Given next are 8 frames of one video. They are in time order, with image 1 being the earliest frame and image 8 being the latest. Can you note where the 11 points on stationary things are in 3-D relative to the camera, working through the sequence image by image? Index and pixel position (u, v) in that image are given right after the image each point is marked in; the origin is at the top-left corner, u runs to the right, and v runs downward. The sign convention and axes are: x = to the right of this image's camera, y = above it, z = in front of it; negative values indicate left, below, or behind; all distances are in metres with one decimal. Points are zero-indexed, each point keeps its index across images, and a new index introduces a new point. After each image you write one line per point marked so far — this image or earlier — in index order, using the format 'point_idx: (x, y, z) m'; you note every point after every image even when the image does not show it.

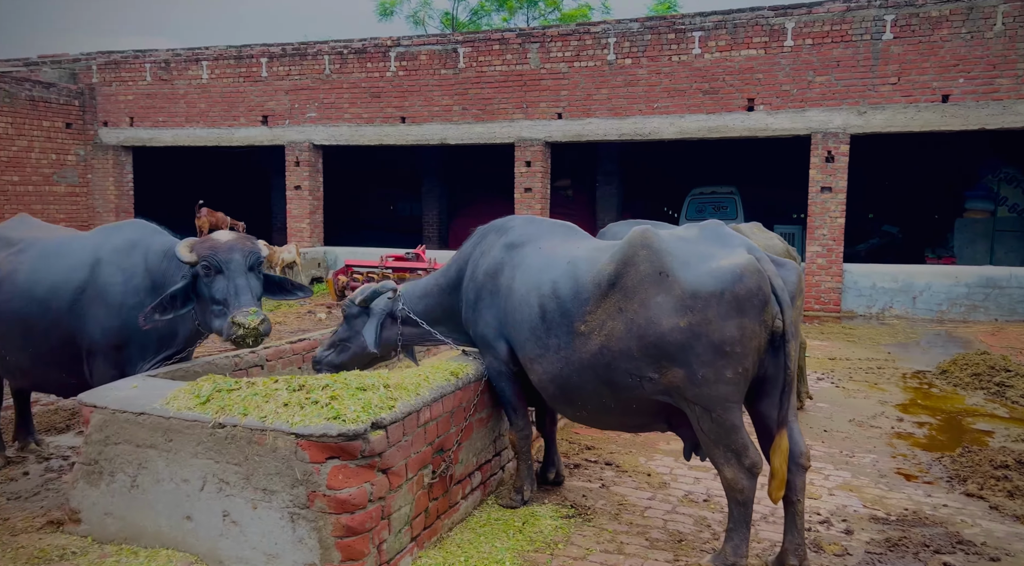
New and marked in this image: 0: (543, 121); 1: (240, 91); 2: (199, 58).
0: (+0.5, +2.9, +12.8) m
1: (-5.7, +4.0, +14.9) m
2: (-6.7, +4.7, +15.0) m
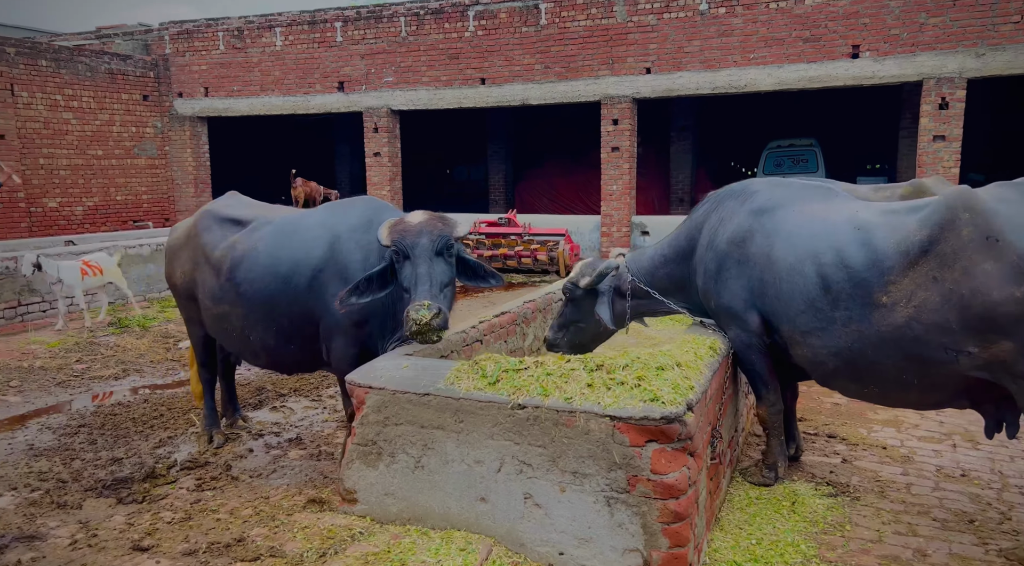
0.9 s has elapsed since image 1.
0: (+2.0, +3.6, +12.4) m
1: (-4.1, +4.7, +14.9) m
2: (-5.1, +5.3, +15.0) m
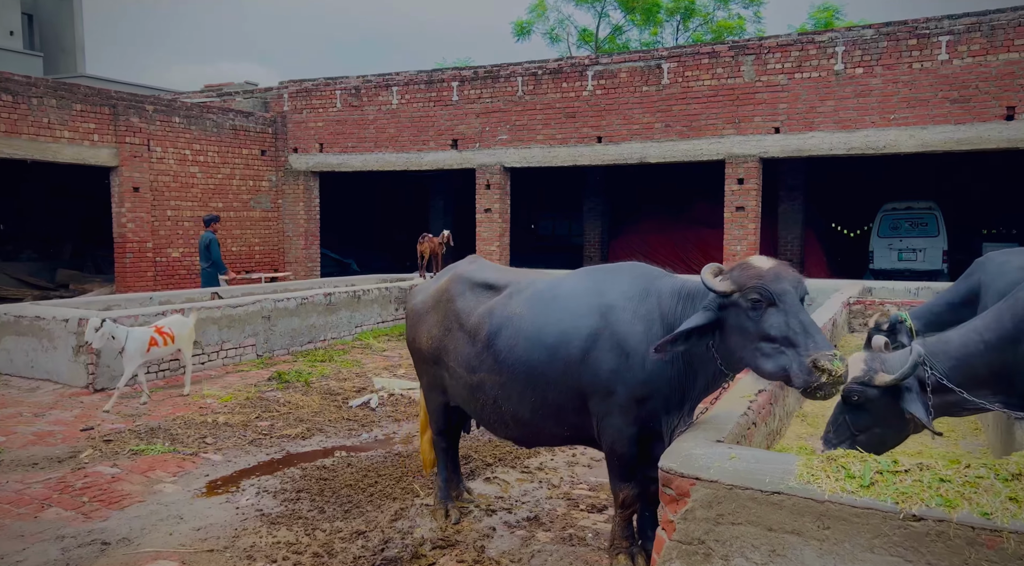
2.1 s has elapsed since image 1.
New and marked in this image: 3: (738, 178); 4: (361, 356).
0: (+4.1, +2.5, +12.2) m
1: (-1.7, +3.6, +15.2) m
2: (-2.7, +4.2, +15.5) m
3: (+3.9, +1.8, +12.4) m
4: (-1.8, -0.9, +8.7) m
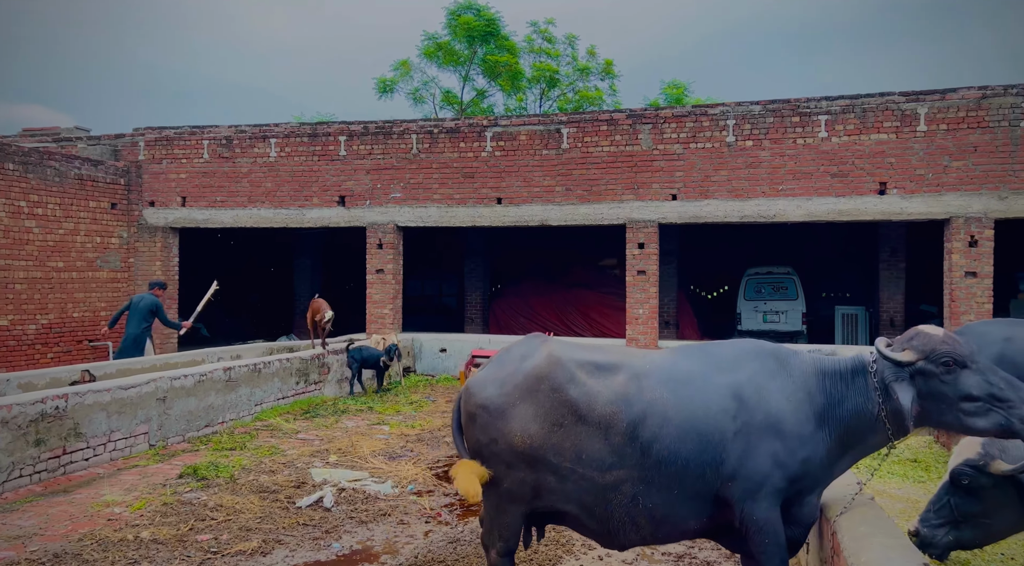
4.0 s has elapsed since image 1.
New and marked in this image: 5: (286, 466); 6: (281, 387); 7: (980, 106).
0: (+2.5, +1.4, +12.6) m
1: (-3.9, +2.3, +14.3) m
2: (-4.8, +2.9, +14.4) m
3: (+2.2, +0.7, +12.7) m
4: (-2.5, -1.7, +7.6) m
5: (-2.0, -1.6, +6.5) m
6: (-3.0, -1.3, +9.4) m
7: (+7.1, +2.7, +11.0) m
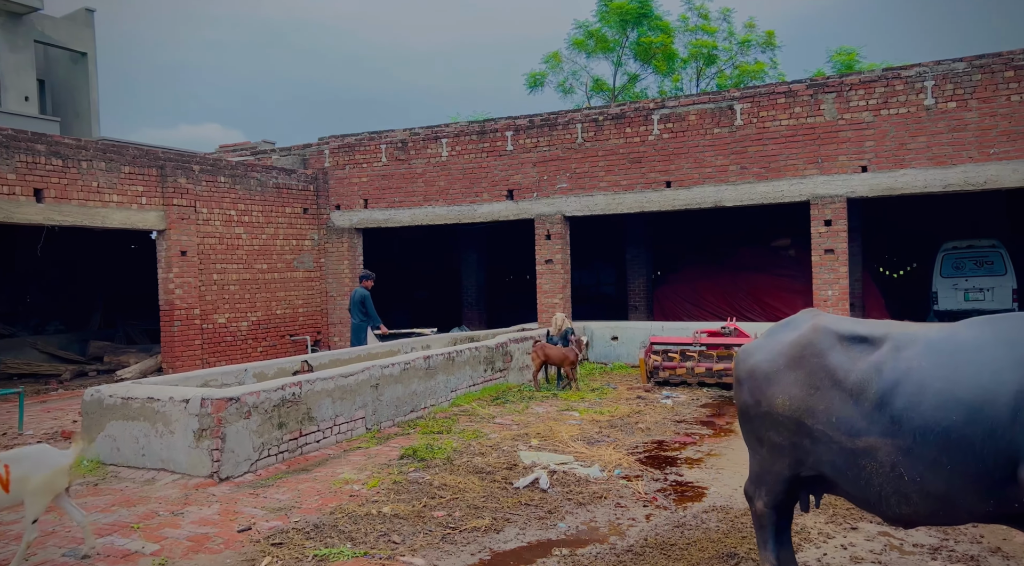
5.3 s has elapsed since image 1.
0: (+5.4, +1.8, +11.8) m
1: (-0.6, +2.4, +14.8) m
2: (-1.5, +3.1, +15.1) m
3: (+5.2, +1.0, +12.0) m
4: (-0.4, -1.6, +8.0) m
5: (-0.2, -1.6, +6.8) m
6: (-0.5, -1.2, +9.8) m
7: (+9.6, +3.1, +9.3) m
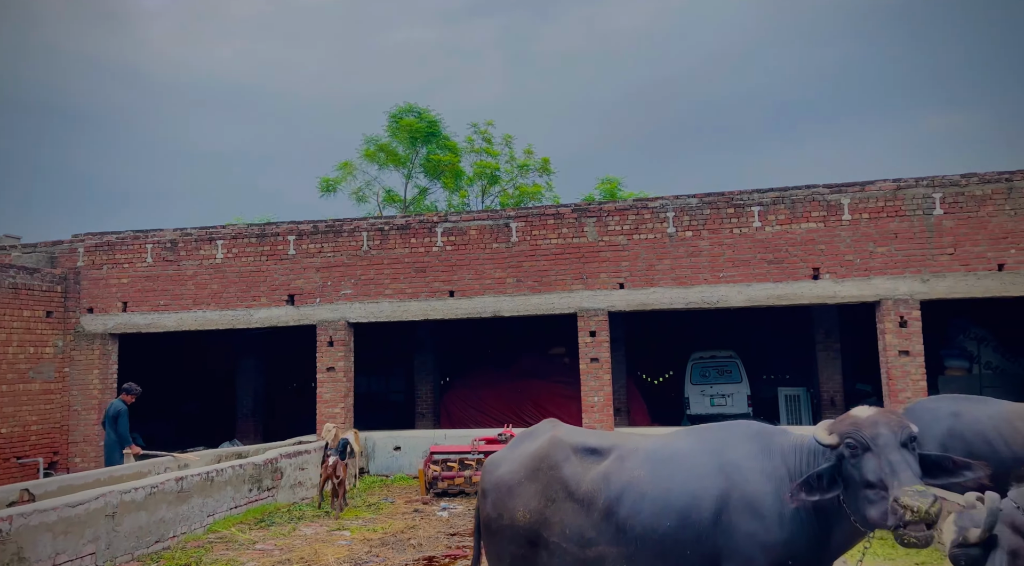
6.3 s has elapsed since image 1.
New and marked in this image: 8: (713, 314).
0: (+1.7, -0.1, +12.9) m
1: (-4.9, +0.3, +14.3) m
2: (-5.9, +0.9, +14.4) m
3: (+1.4, -0.9, +13.0) m
4: (-2.8, -2.7, +7.3) m
5: (-2.3, -2.5, +6.2) m
6: (-3.5, -2.6, +9.0) m
7: (+6.3, +1.4, +12.0) m
8: (+4.9, -0.8, +17.6) m
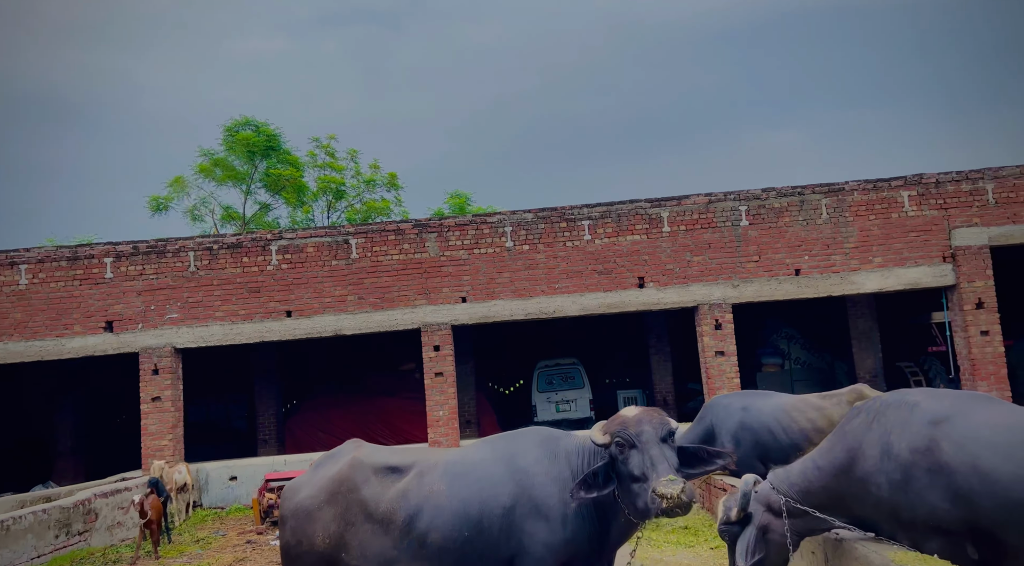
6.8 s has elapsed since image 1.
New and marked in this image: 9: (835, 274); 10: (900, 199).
0: (-1.2, -0.4, +13.1) m
1: (-7.9, -0.2, +13.1) m
2: (-8.9, +0.4, +13.0) m
3: (-1.4, -1.1, +13.1) m
4: (-4.4, -3.0, +6.6) m
5: (-3.7, -2.8, +5.7) m
6: (-5.4, -3.0, +8.2) m
7: (+3.5, +1.3, +13.1) m
8: (+1.1, -1.0, +18.2) m
9: (+5.7, +0.2, +12.8) m
10: (+6.9, +1.5, +12.8) m
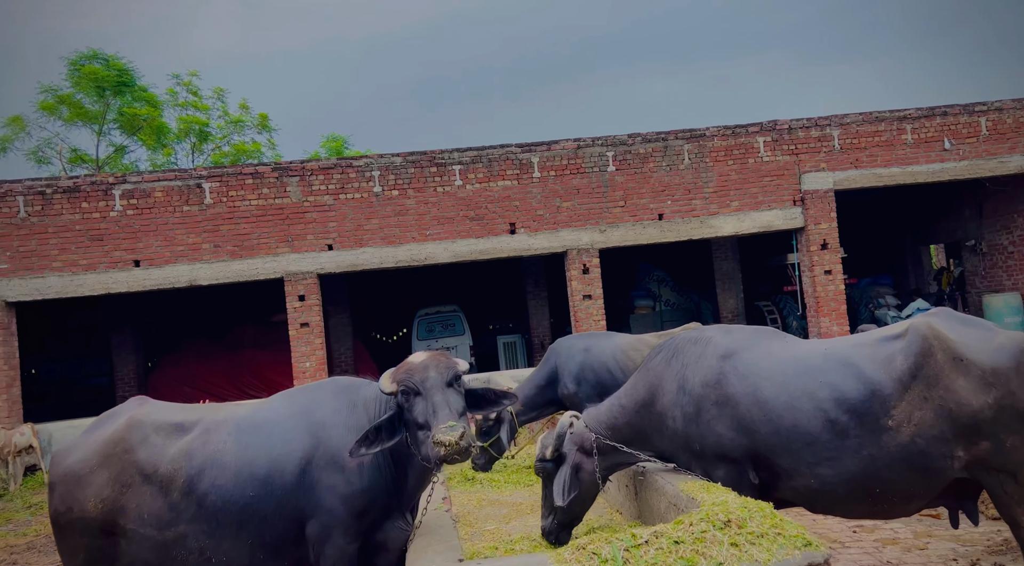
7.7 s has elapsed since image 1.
0: (-3.5, +0.5, +12.6) m
1: (-10.2, +0.6, +11.7) m
2: (-11.1, +1.2, +11.4) m
3: (-3.7, -0.2, +12.6) m
4: (-5.8, -2.6, +6.0) m
5: (-4.9, -2.4, +5.1) m
6: (-6.9, -2.5, +7.4) m
7: (+1.2, +2.3, +13.1) m
8: (-2.0, +0.3, +18.1) m
9: (+3.3, +1.2, +13.3) m
10: (+4.5, +2.6, +13.3) m
